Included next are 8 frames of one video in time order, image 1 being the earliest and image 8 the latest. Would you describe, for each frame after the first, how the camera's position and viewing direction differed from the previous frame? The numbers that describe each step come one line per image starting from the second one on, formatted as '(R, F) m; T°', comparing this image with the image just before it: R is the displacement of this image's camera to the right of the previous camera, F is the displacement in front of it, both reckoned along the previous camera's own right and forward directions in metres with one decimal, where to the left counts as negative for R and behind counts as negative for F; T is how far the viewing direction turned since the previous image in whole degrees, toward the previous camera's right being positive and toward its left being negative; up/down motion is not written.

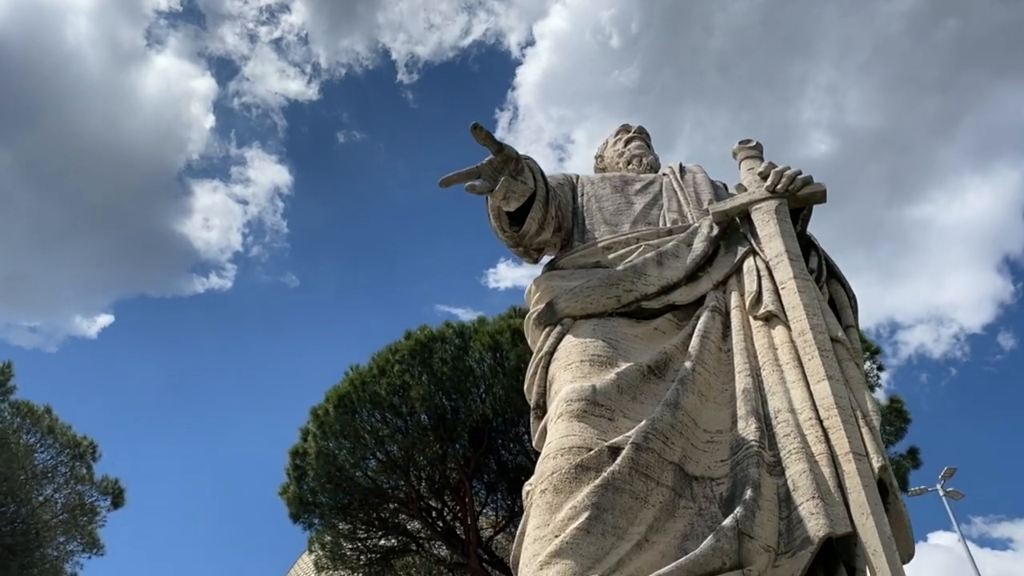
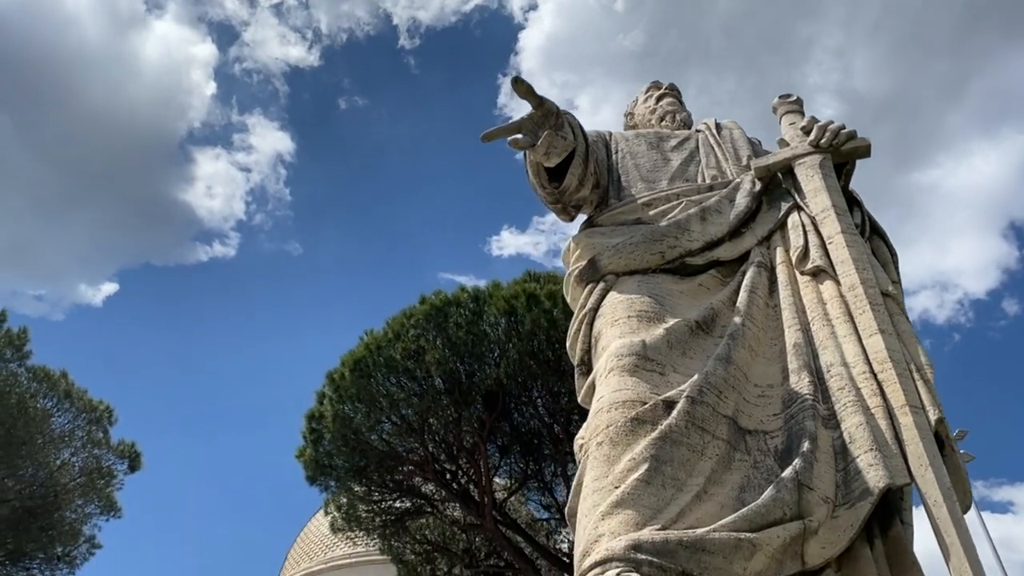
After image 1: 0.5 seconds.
(-0.1, 0.0) m; 0°
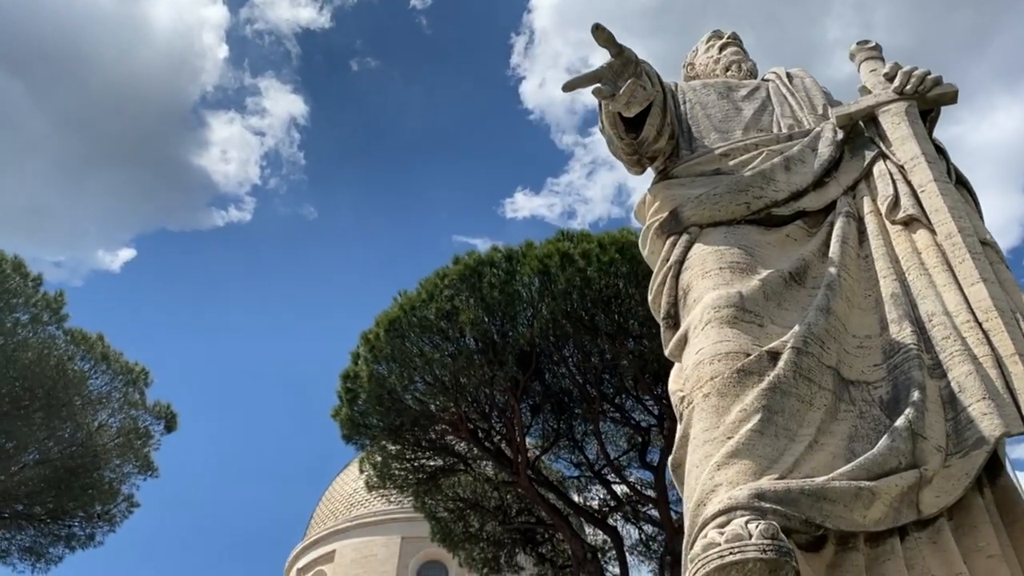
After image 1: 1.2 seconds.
(-0.2, 0.0) m; -1°
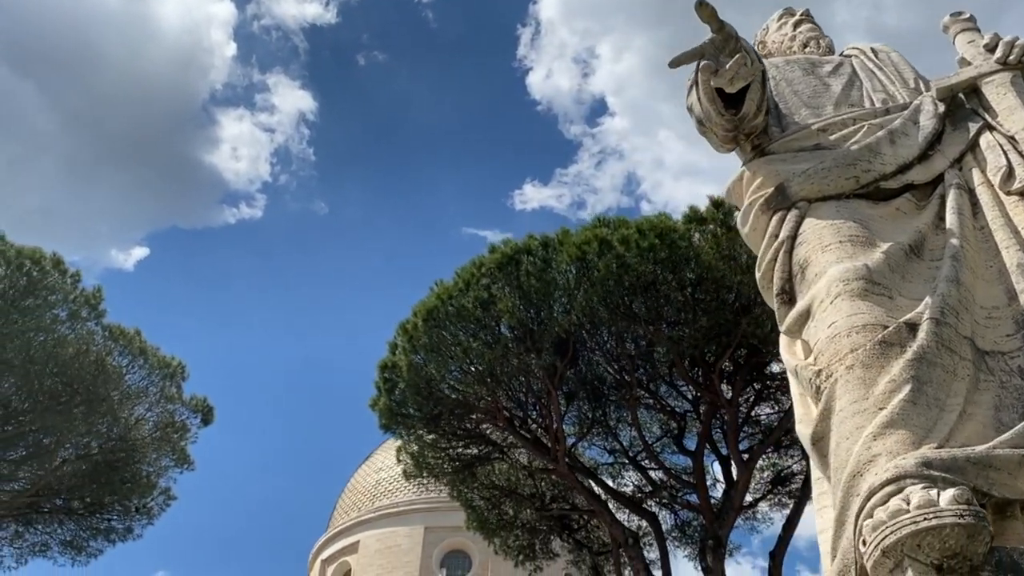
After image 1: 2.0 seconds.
(-0.3, 0.0) m; -1°
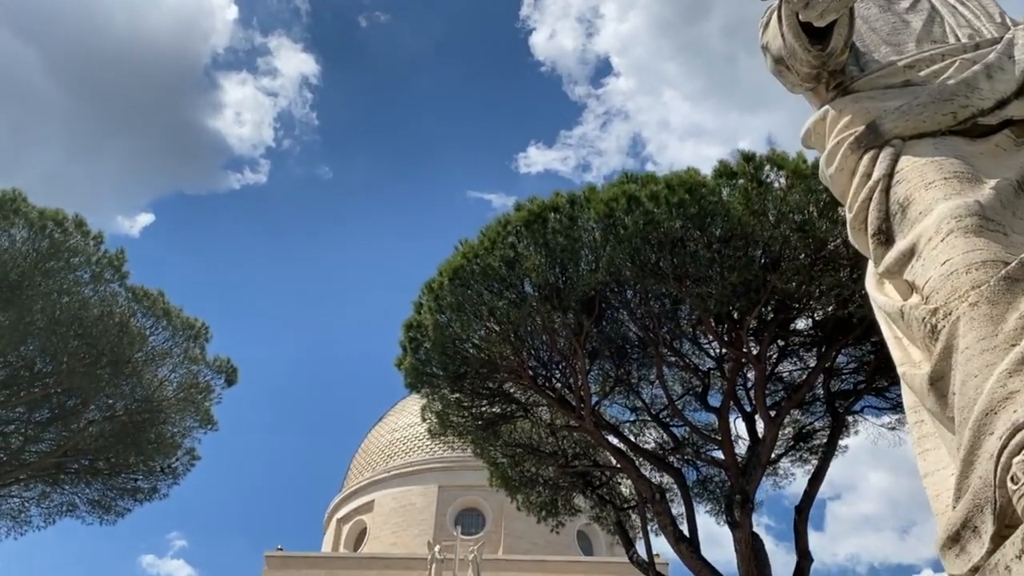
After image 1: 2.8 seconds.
(-0.2, +0.1) m; 0°
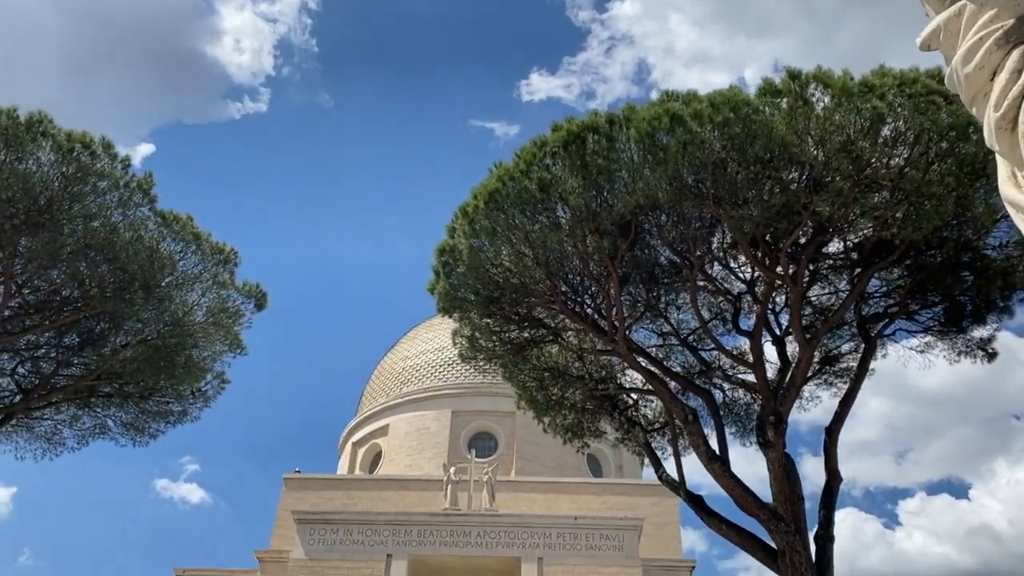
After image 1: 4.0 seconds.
(-0.4, +0.1) m; 0°
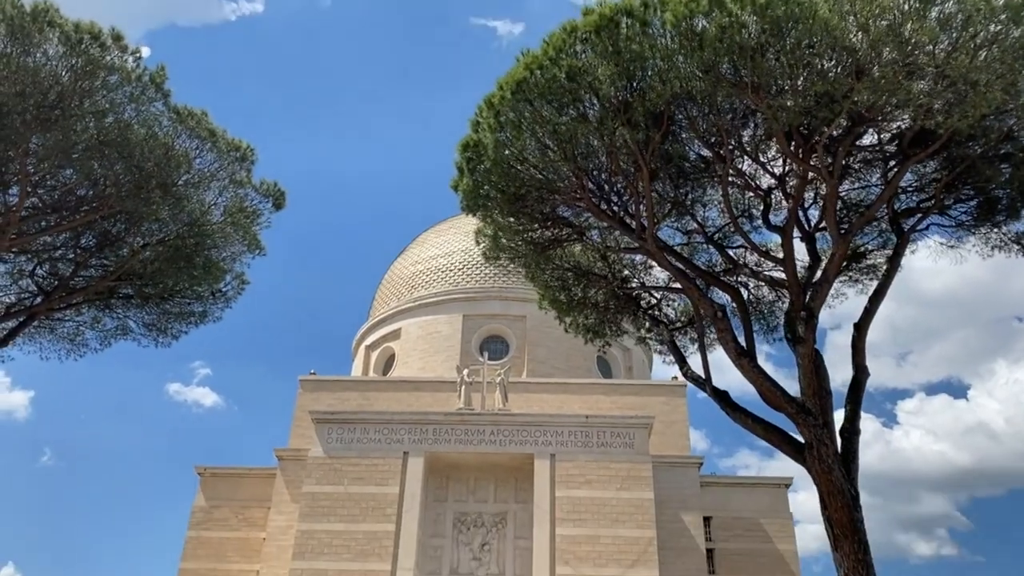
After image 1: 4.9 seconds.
(-0.3, +0.2) m; 0°
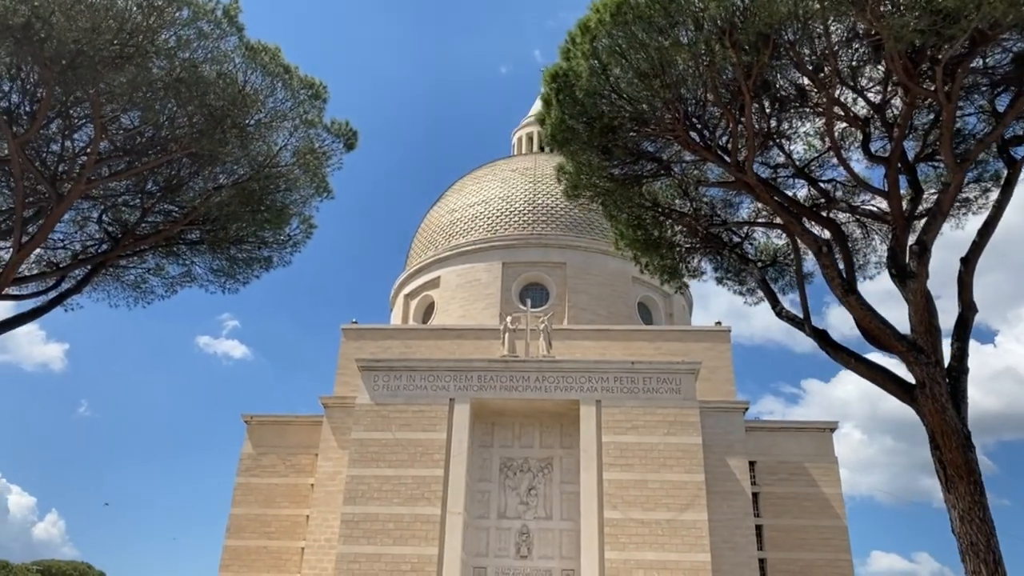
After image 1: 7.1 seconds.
(-0.8, +0.3) m; -2°
